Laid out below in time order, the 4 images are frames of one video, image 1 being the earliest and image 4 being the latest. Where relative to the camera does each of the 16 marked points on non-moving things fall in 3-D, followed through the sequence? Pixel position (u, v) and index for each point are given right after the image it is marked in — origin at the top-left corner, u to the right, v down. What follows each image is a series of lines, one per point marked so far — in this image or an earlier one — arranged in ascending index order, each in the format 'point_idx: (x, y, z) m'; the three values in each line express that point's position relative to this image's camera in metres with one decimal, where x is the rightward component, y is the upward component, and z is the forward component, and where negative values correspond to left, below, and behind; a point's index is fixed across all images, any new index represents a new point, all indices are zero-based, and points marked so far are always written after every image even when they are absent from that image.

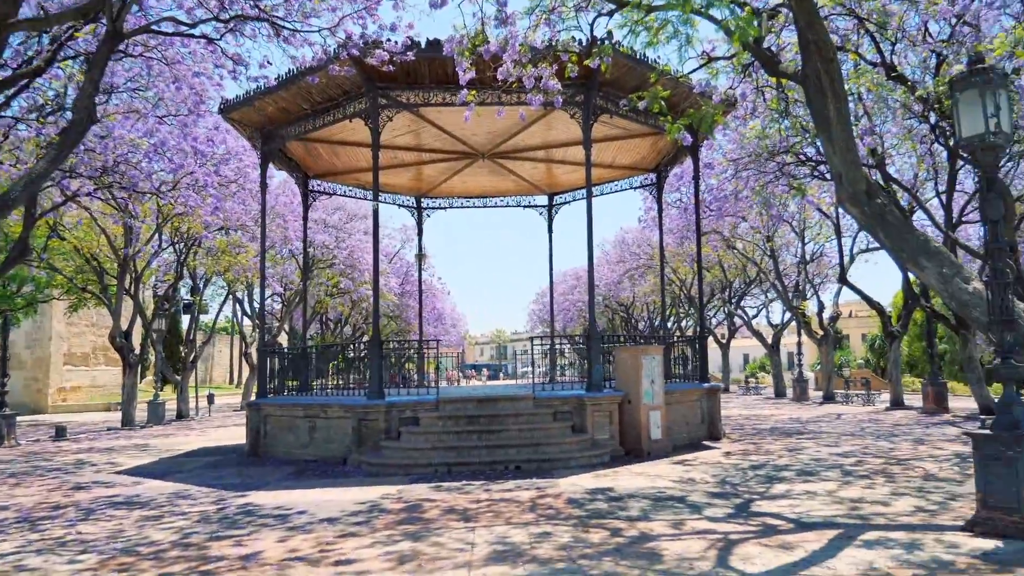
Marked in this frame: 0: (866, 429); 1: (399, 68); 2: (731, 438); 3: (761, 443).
0: (+7.5, -3.0, +16.1) m
1: (-1.8, +3.3, +11.7) m
2: (+4.1, -2.8, +14.4) m
3: (+4.2, -2.7, +13.1) m
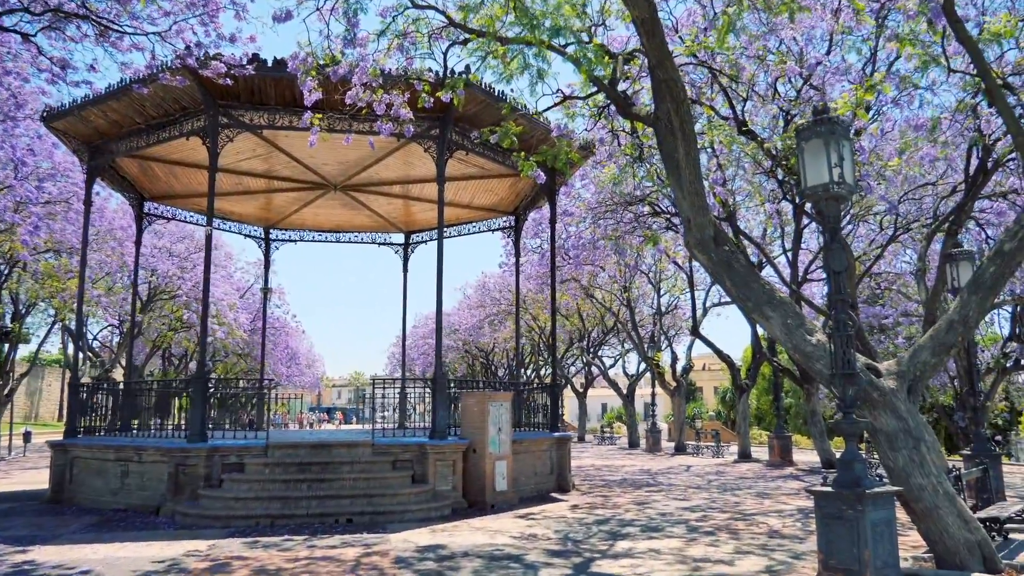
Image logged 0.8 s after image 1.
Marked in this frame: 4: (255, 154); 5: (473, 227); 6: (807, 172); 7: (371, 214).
0: (+4.3, -4.1, +16.3) m
1: (-3.8, +2.9, +10.8) m
2: (+1.3, -3.7, +14.1) m
3: (+1.6, -3.5, +12.8) m
4: (-4.4, +2.3, +13.2) m
5: (-0.8, +1.3, +17.0) m
6: (+2.5, +1.0, +6.3) m
7: (-3.1, +1.6, +16.9) m
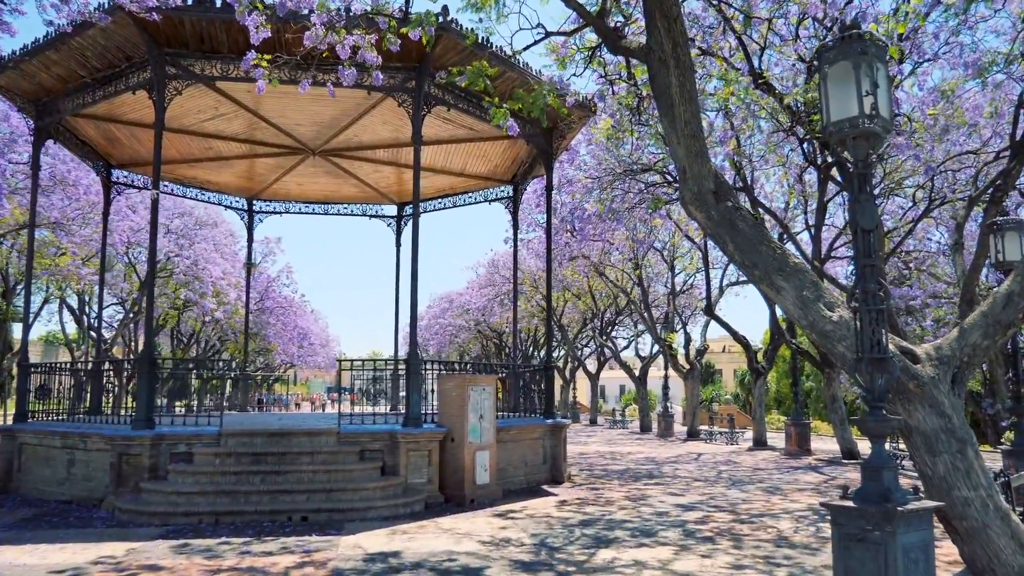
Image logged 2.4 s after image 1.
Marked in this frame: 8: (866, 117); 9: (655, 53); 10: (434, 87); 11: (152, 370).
0: (+4.2, -3.6, +15.1) m
1: (-4.0, +3.3, +9.6) m
2: (+1.1, -3.3, +12.9) m
3: (+1.4, -3.1, +11.6) m
4: (-4.6, +2.8, +12.1) m
5: (-0.9, +1.9, +15.8) m
6: (+2.1, +1.2, +5.1) m
7: (-3.2, +2.2, +15.8) m
8: (+2.3, +1.1, +4.9) m
9: (+1.1, +1.8, +5.9) m
10: (-1.0, +2.8, +10.5) m
11: (-4.6, -1.0, +9.8) m
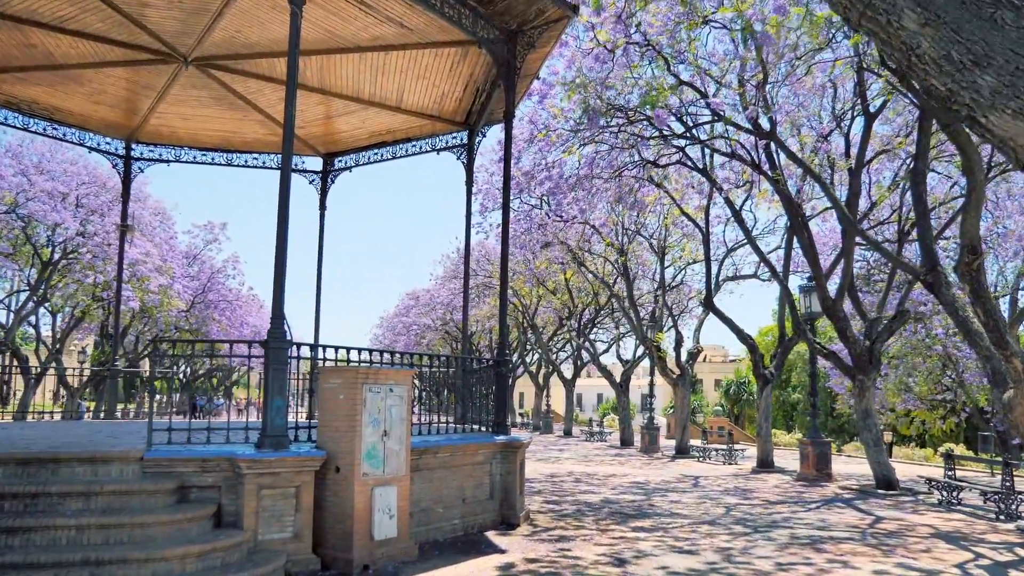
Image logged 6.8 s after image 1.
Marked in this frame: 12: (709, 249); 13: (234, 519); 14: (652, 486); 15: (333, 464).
0: (+3.3, -3.3, +11.5) m
1: (-4.6, +3.8, +5.9) m
2: (+0.3, -2.8, +9.3) m
3: (+0.7, -2.6, +8.0) m
4: (-5.2, +3.3, +8.3) m
5: (-1.6, +2.3, +12.2) m
6: (+1.6, +1.7, +1.5) m
7: (-3.9, +2.7, +12.1) m
8: (+1.8, +1.6, +1.4) m
9: (+0.6, +2.3, +2.3) m
10: (-1.6, +3.3, +6.8) m
11: (-5.2, -0.5, +6.0) m
12: (+4.9, +1.0, +19.3) m
13: (-2.1, -1.8, +5.9) m
14: (+2.5, -3.7, +14.2) m
15: (-1.5, -1.5, +6.4) m
